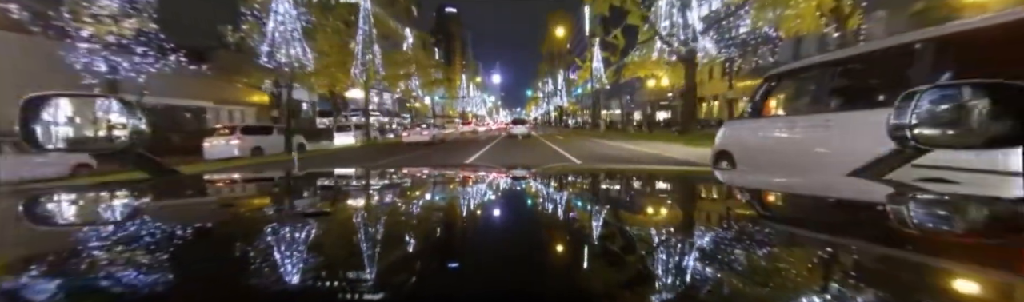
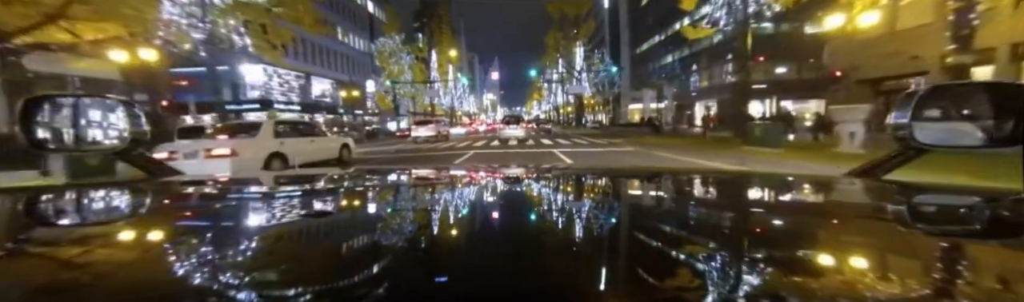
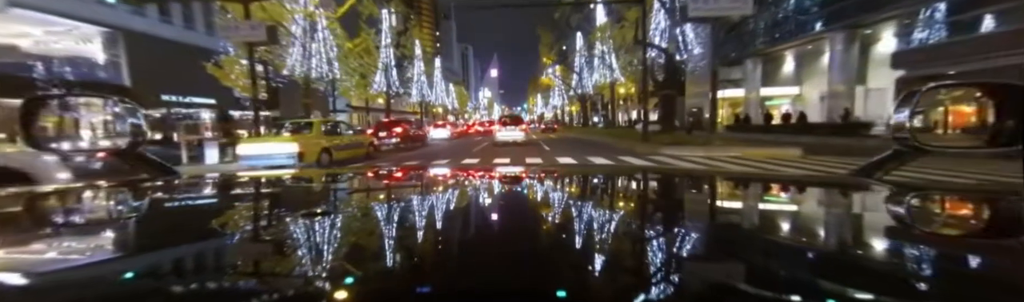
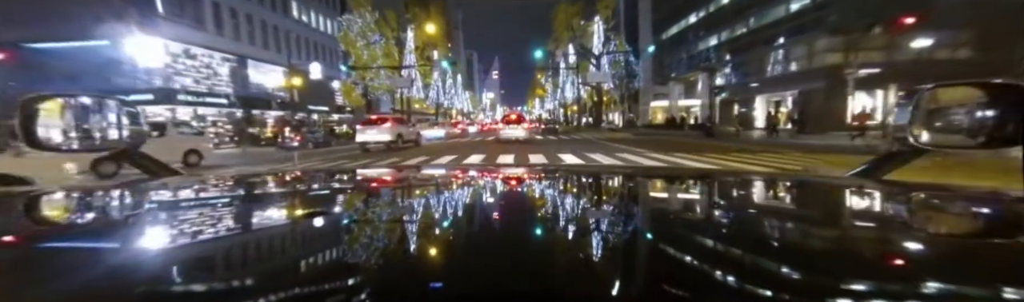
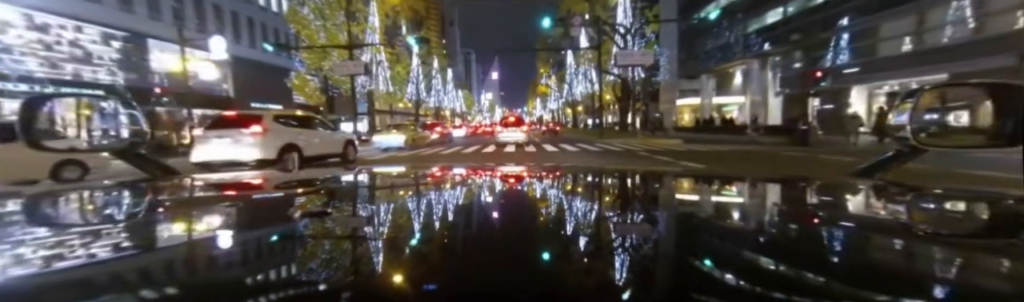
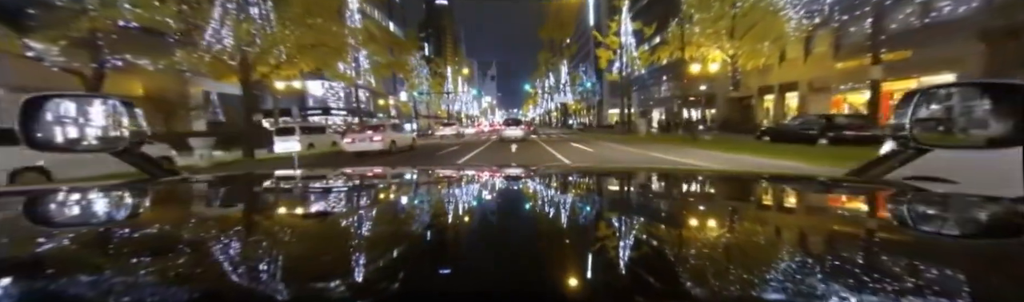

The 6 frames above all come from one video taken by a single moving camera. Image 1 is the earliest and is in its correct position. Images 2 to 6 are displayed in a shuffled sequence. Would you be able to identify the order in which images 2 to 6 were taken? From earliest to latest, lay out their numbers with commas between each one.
6, 2, 4, 5, 3
